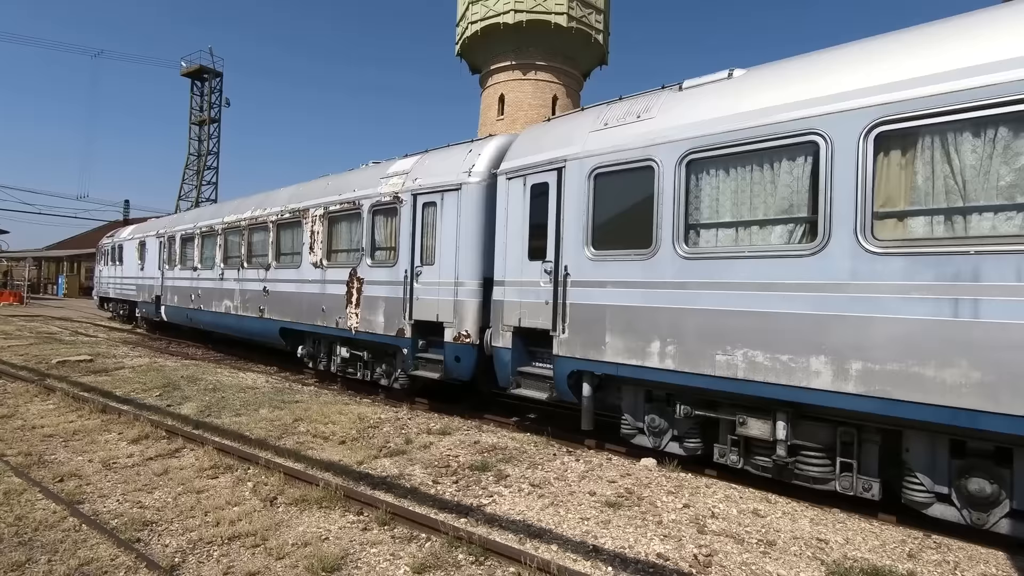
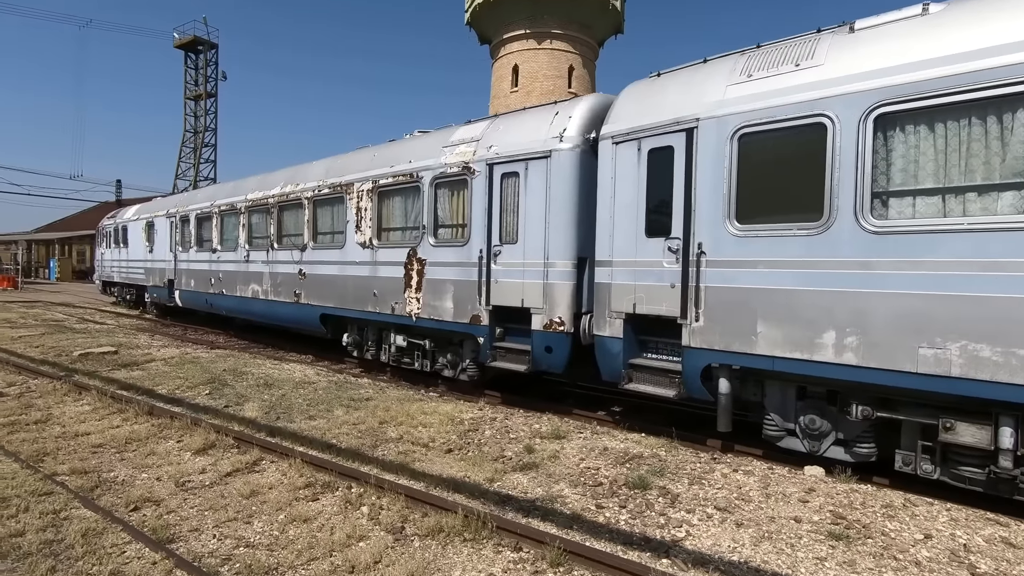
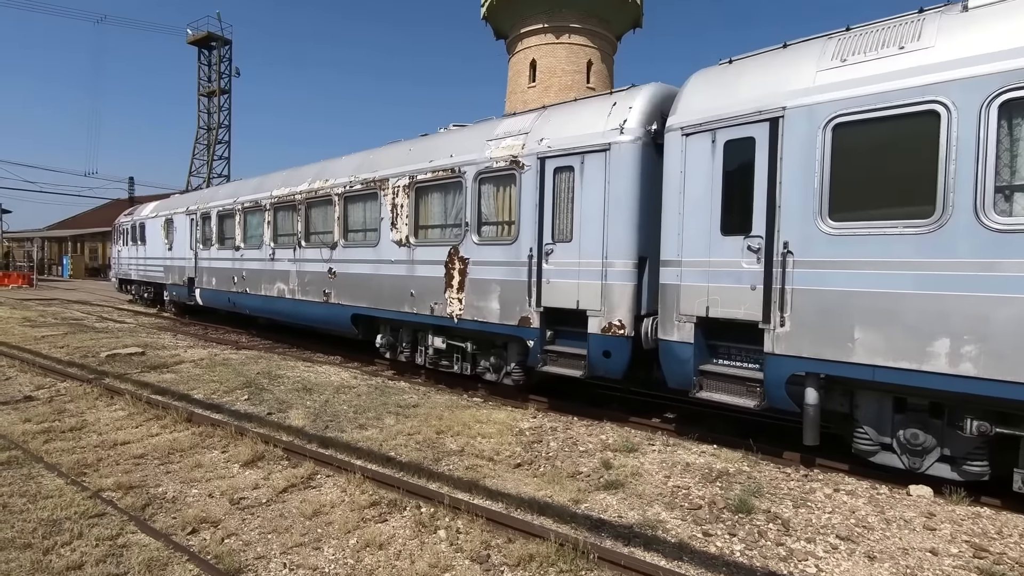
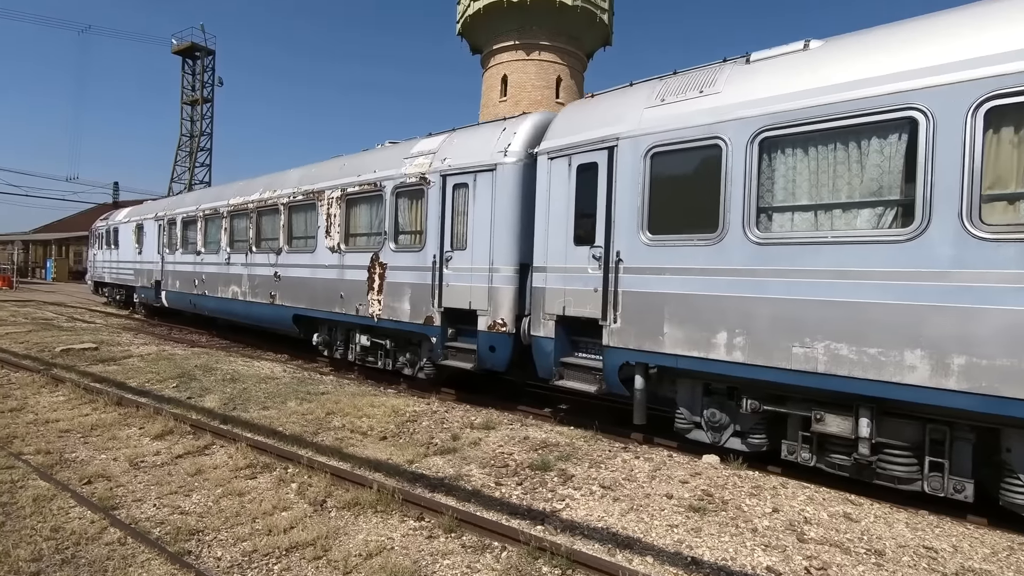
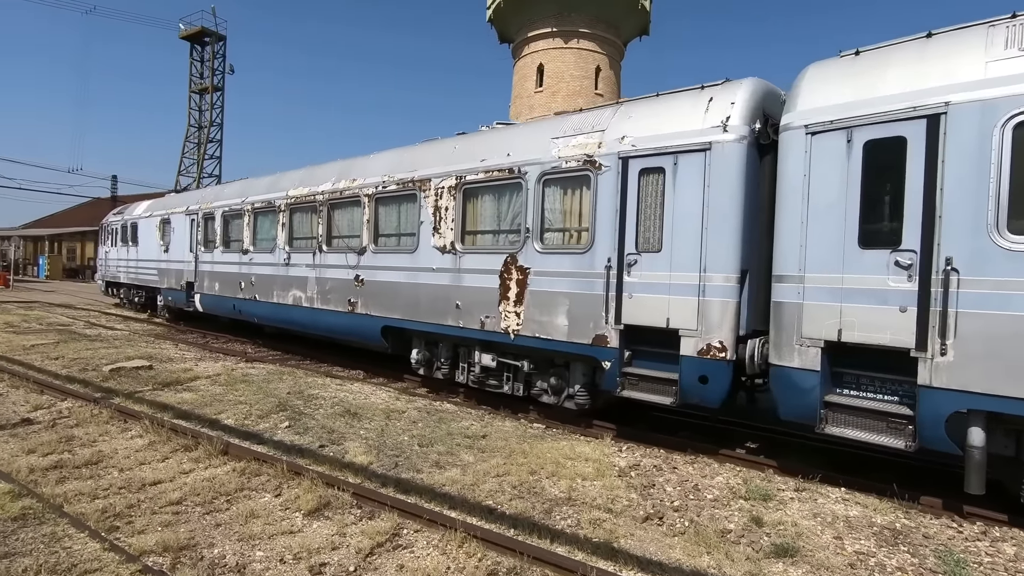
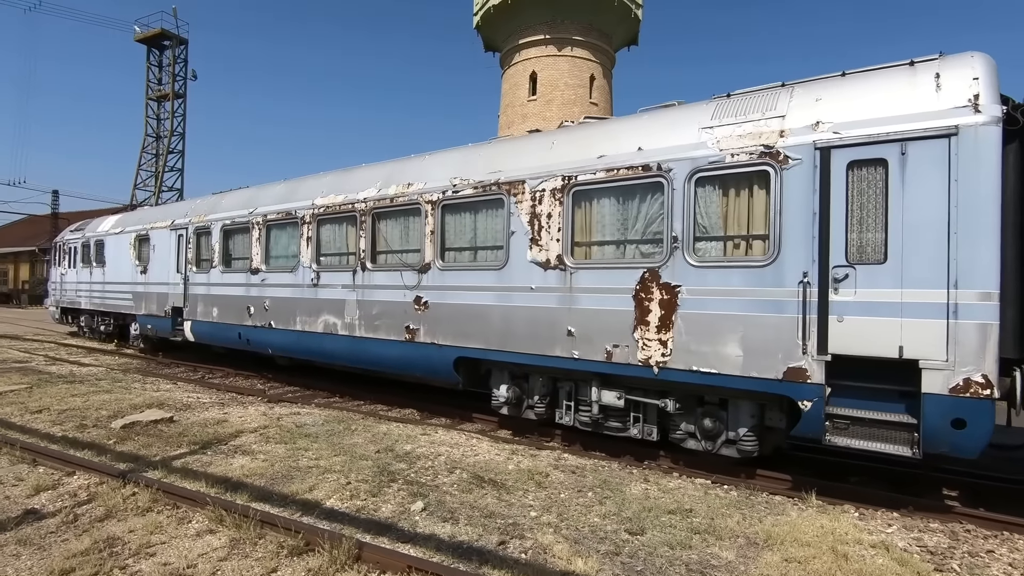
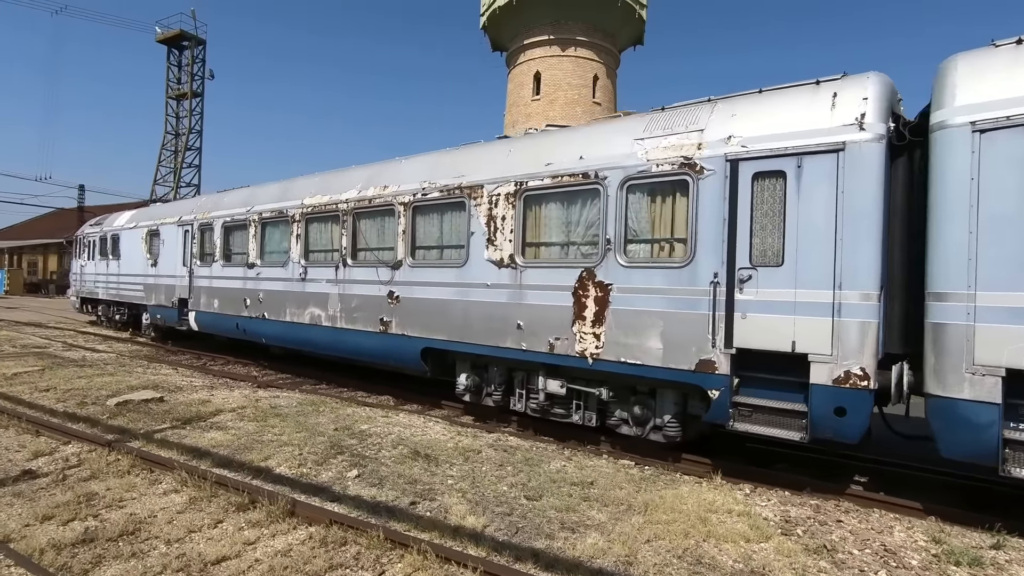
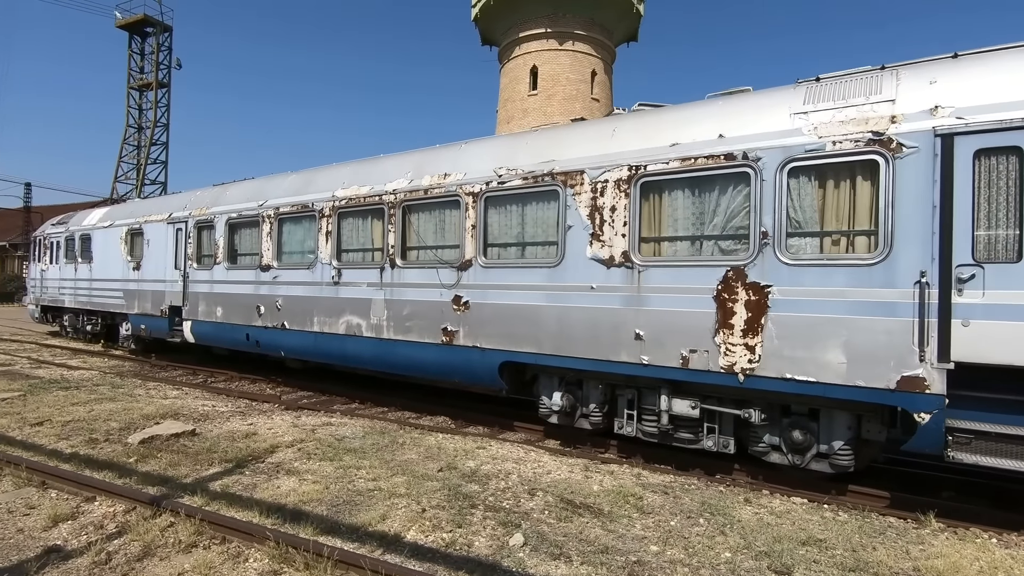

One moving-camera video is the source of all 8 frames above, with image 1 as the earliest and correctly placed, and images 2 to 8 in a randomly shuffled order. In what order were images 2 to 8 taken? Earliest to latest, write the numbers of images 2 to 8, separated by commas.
4, 2, 3, 5, 7, 6, 8
